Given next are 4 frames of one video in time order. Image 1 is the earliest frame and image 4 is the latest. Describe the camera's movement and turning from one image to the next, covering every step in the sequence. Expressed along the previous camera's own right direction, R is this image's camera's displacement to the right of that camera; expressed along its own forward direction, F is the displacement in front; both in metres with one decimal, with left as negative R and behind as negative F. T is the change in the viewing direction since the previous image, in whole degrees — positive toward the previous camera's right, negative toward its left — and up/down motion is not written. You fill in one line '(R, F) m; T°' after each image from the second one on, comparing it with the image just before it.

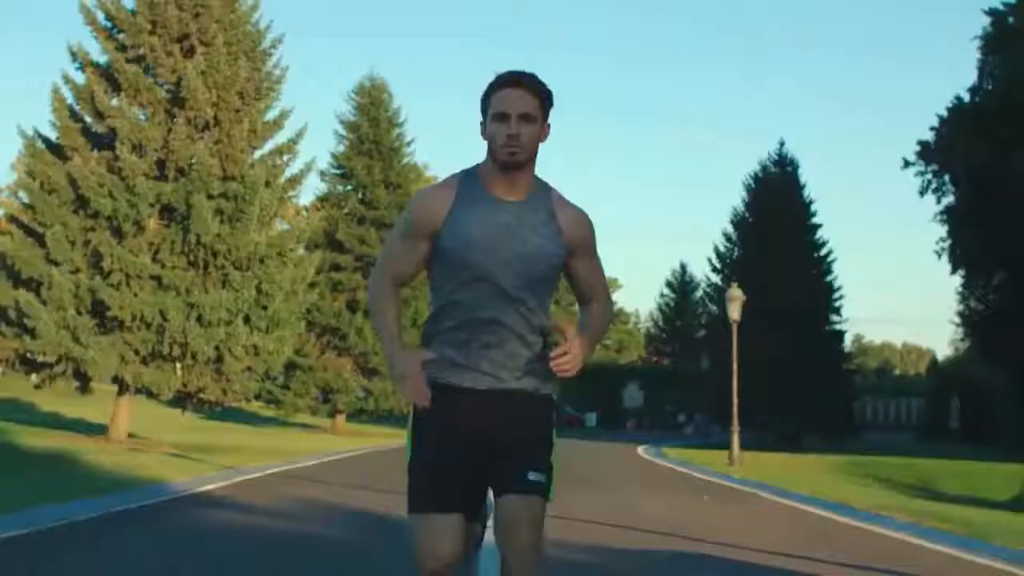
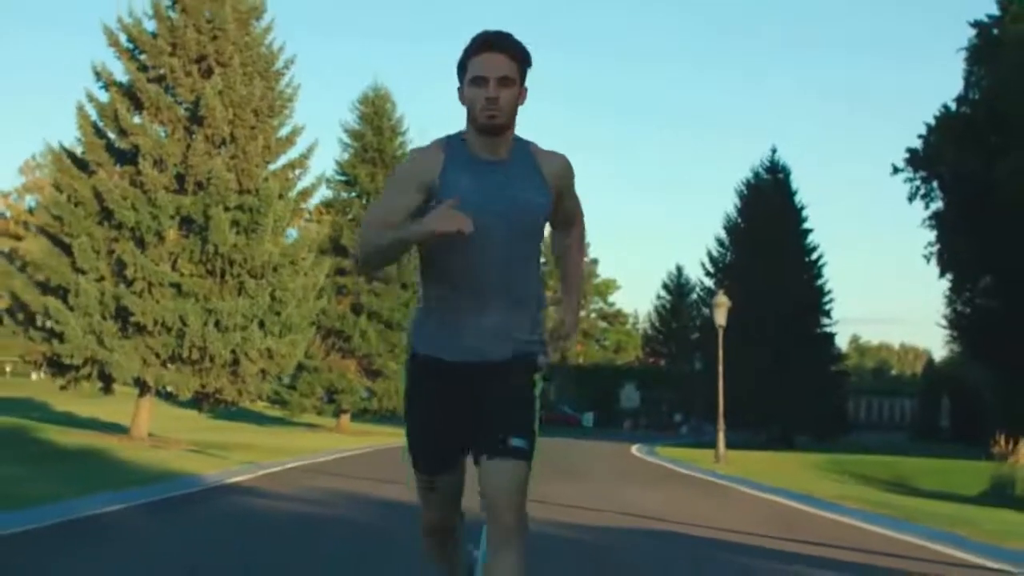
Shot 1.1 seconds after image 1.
(0.0, -0.6) m; 0°
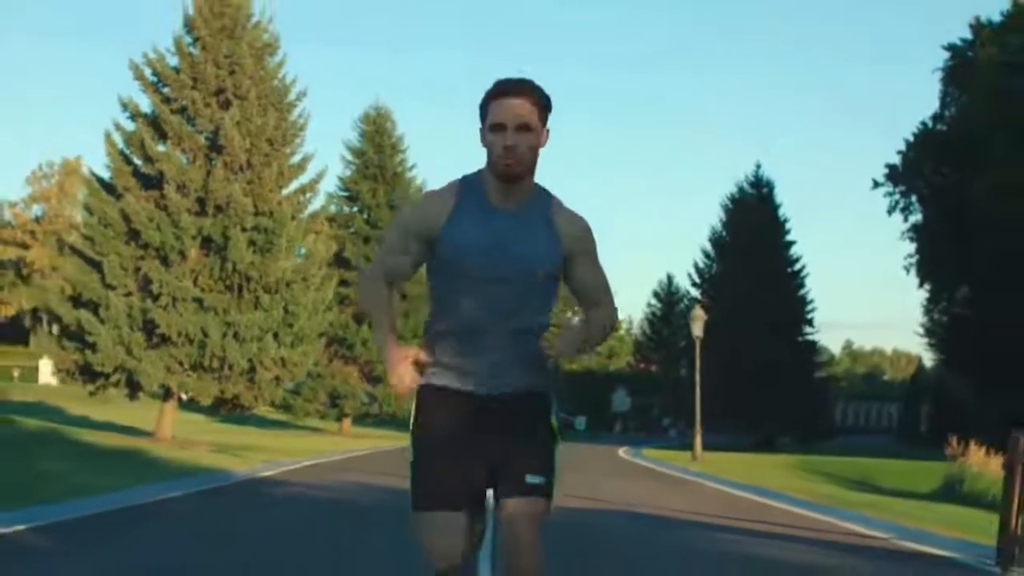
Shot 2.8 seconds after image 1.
(0.0, -0.9) m; 0°
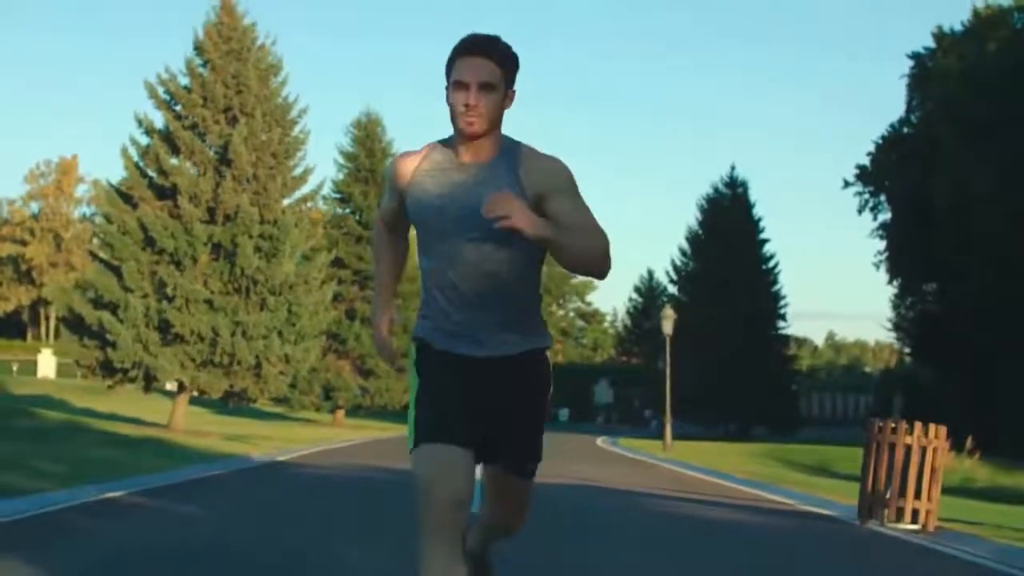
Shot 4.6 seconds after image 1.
(0.0, -0.9) m; +1°
